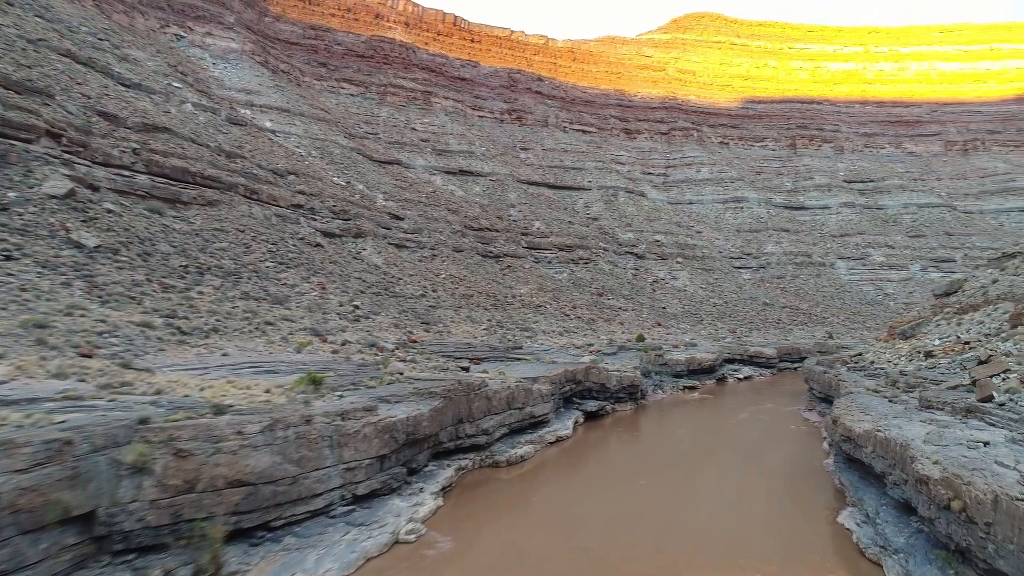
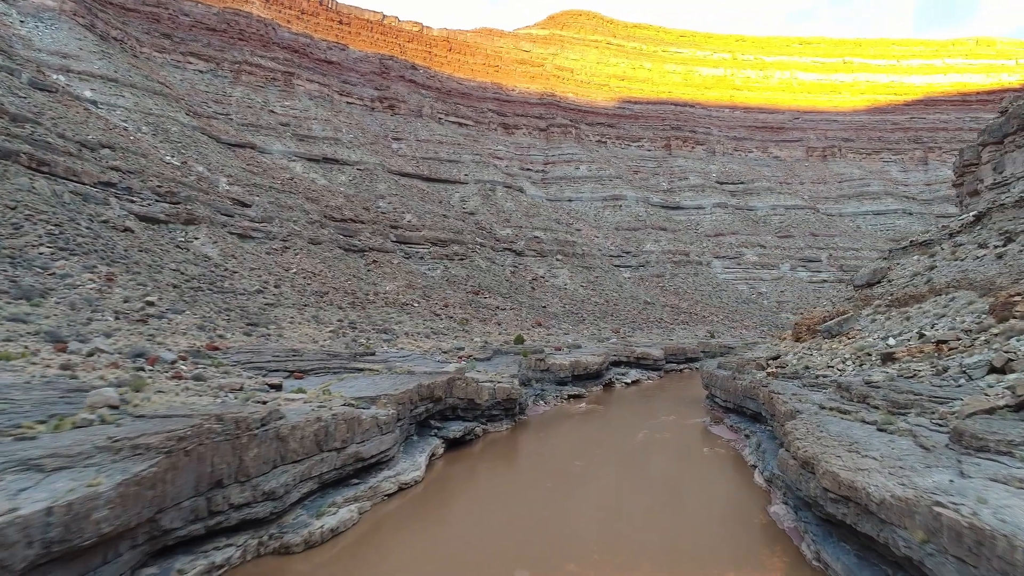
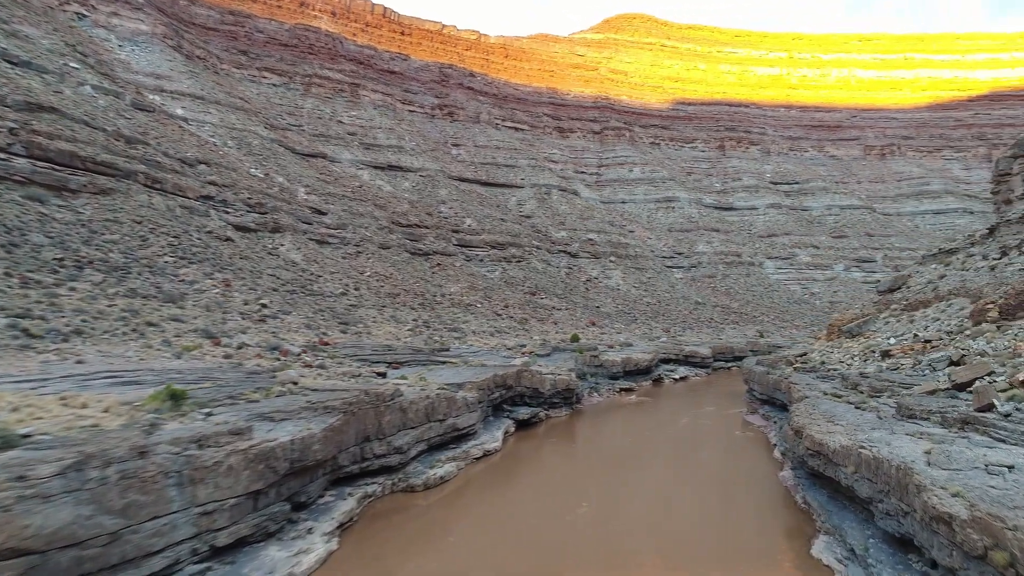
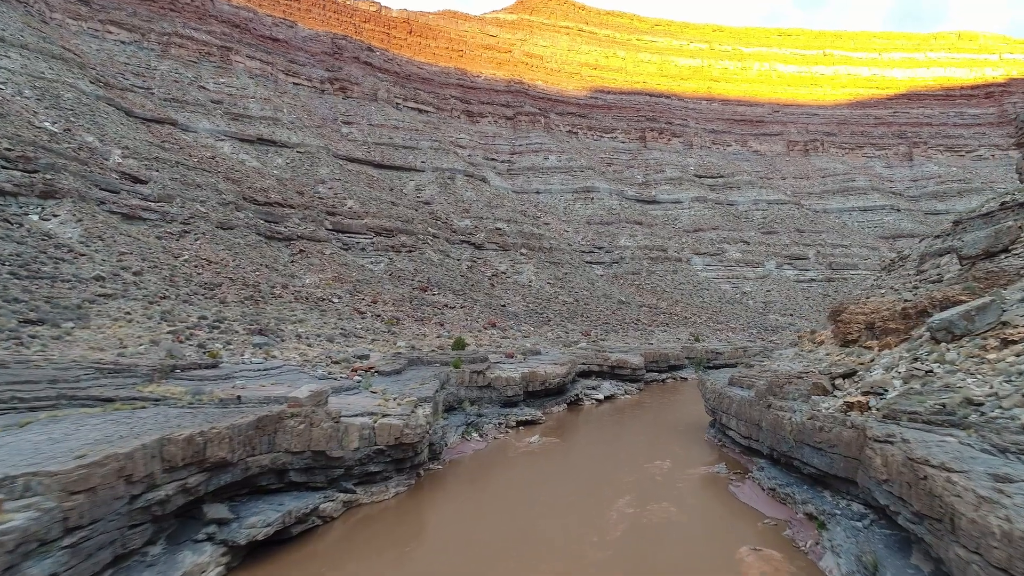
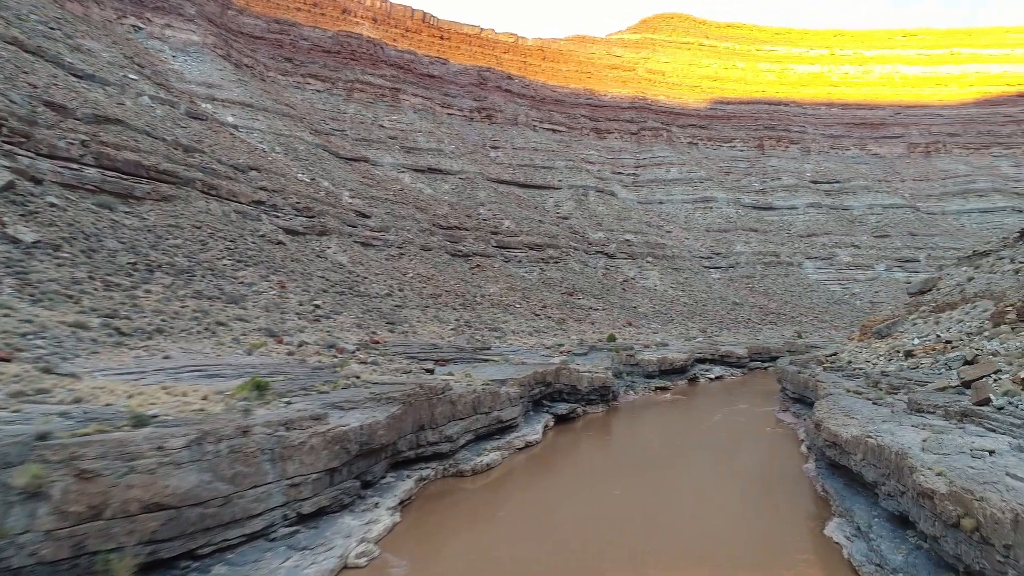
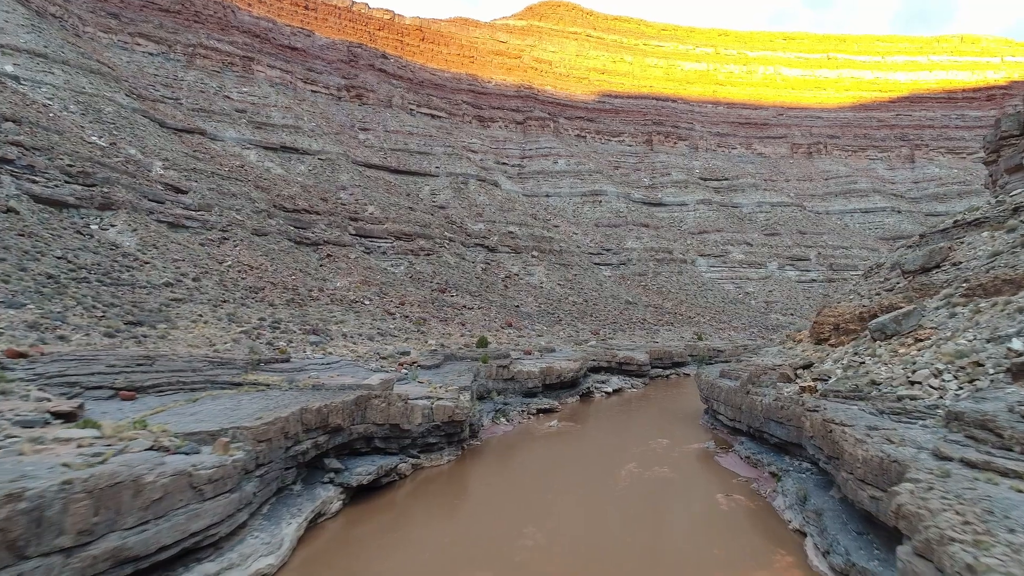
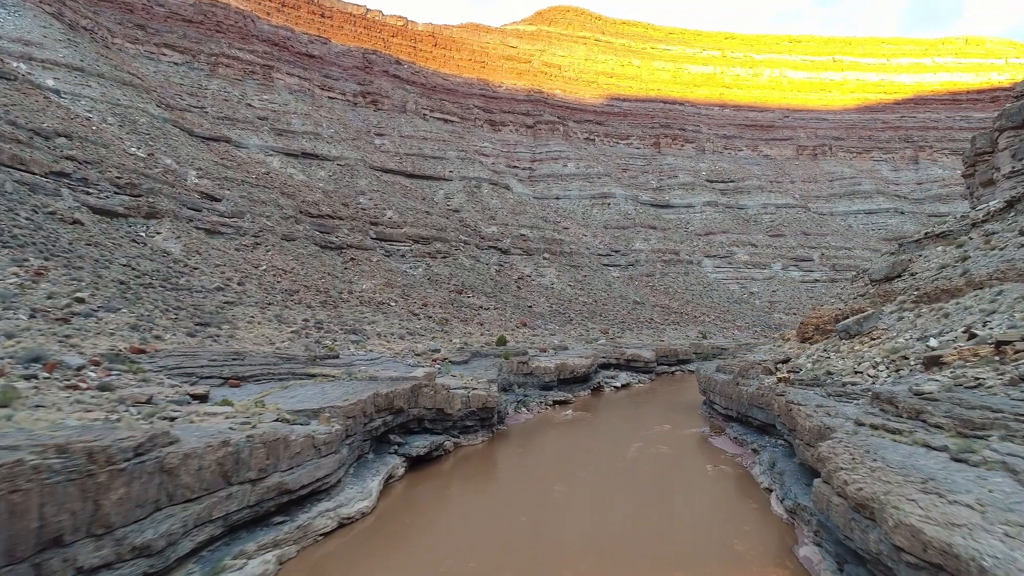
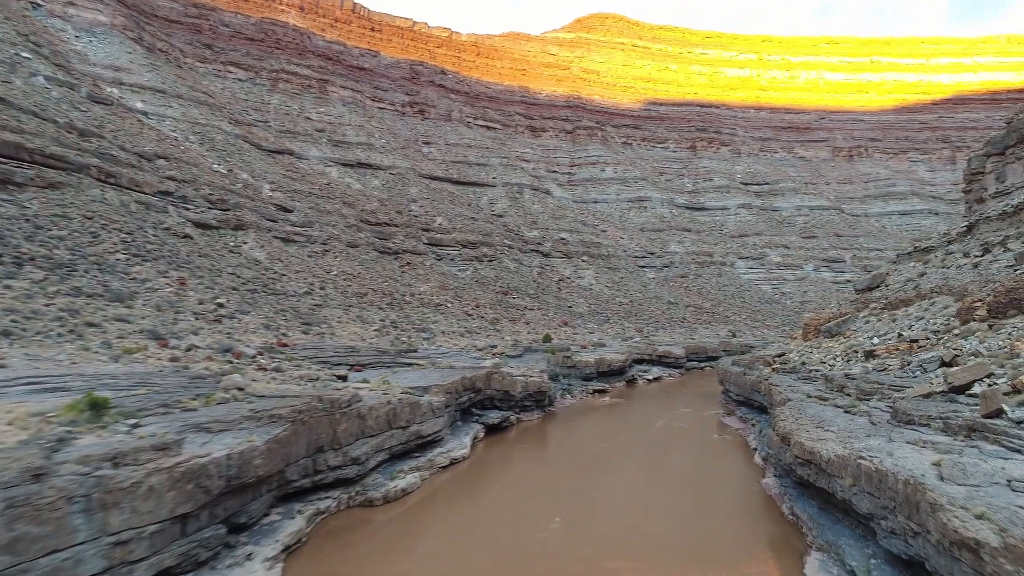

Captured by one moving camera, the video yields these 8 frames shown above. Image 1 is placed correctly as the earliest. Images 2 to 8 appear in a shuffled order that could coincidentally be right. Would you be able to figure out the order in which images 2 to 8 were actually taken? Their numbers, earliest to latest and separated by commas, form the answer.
5, 3, 8, 2, 7, 6, 4
